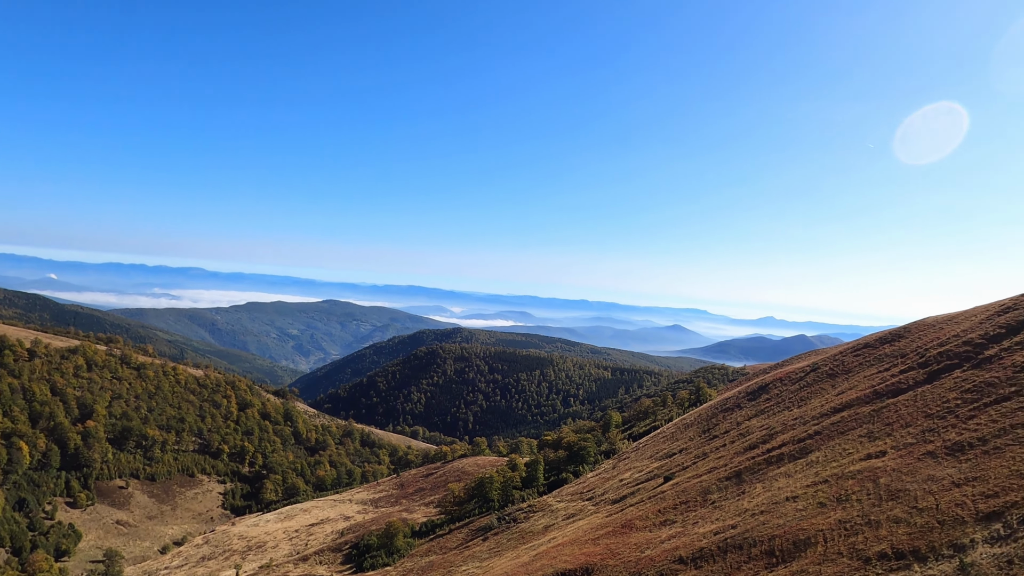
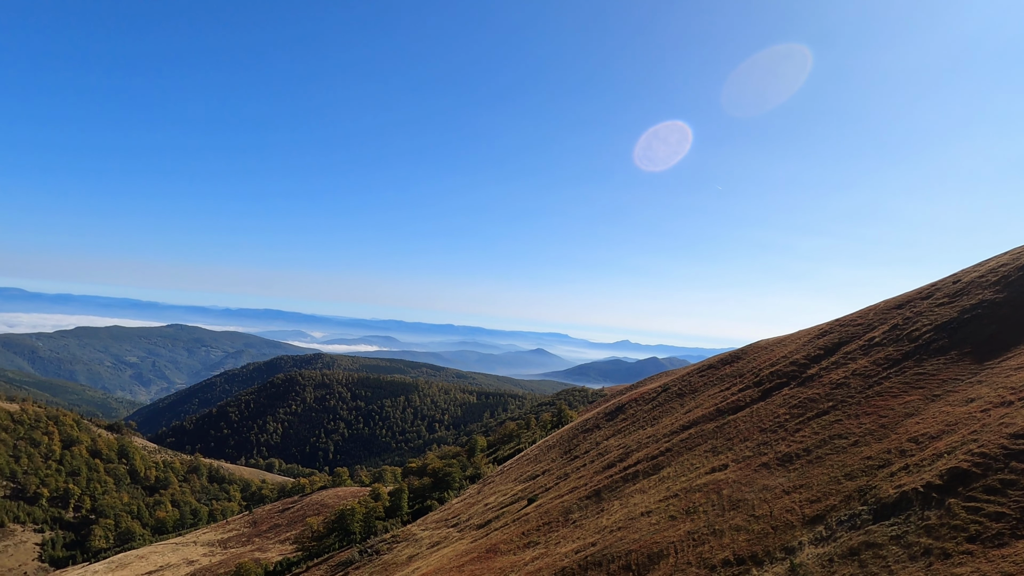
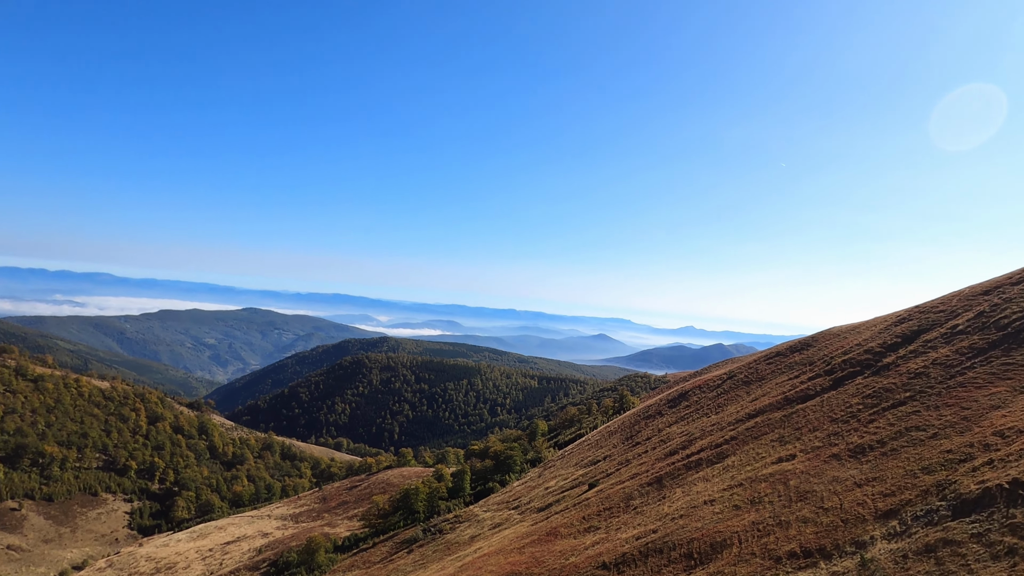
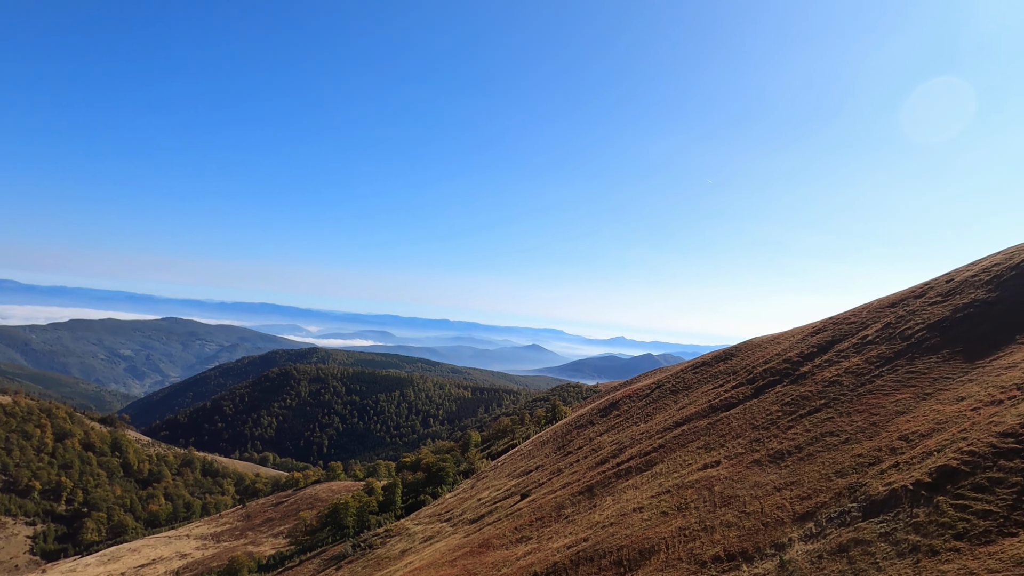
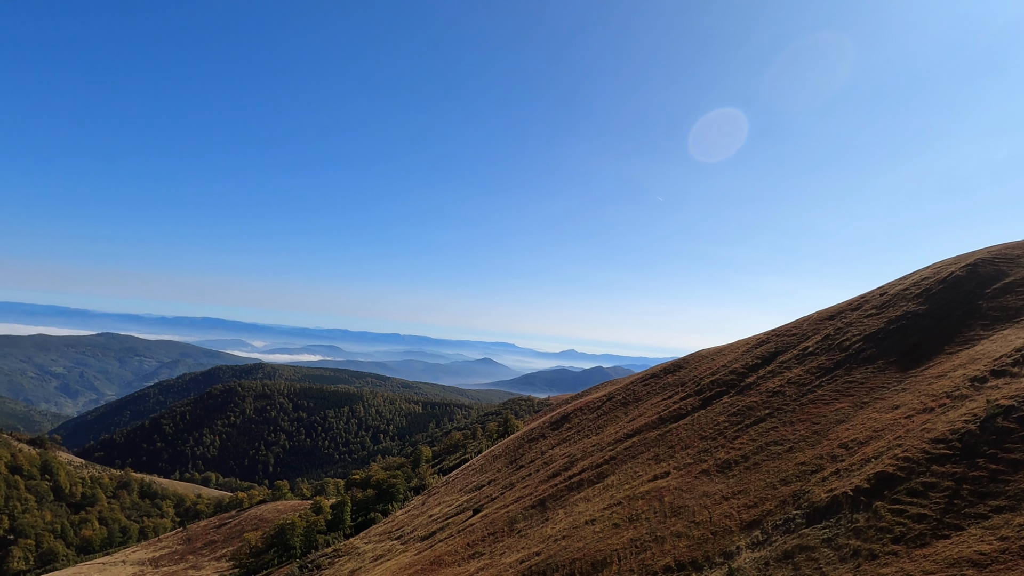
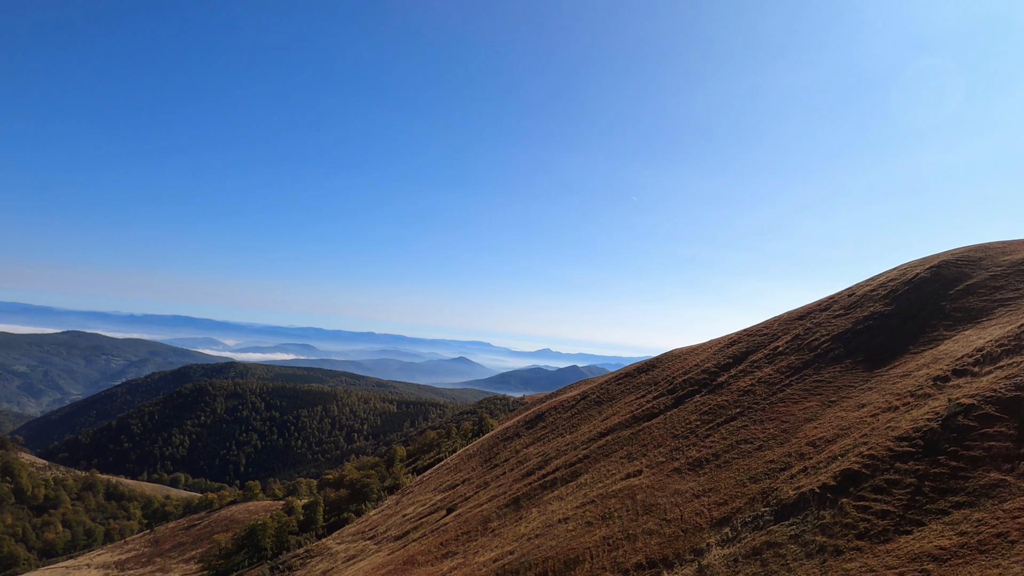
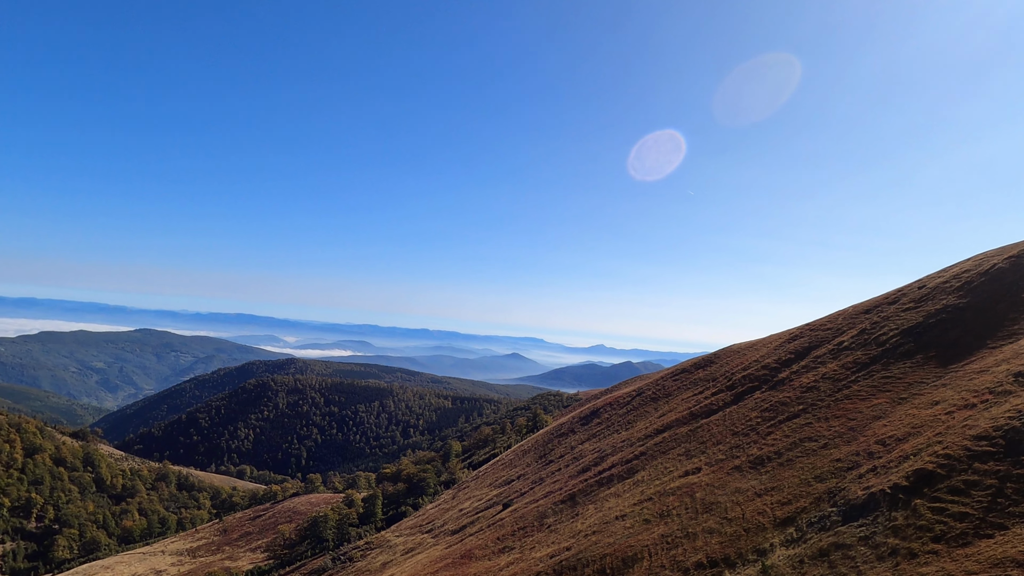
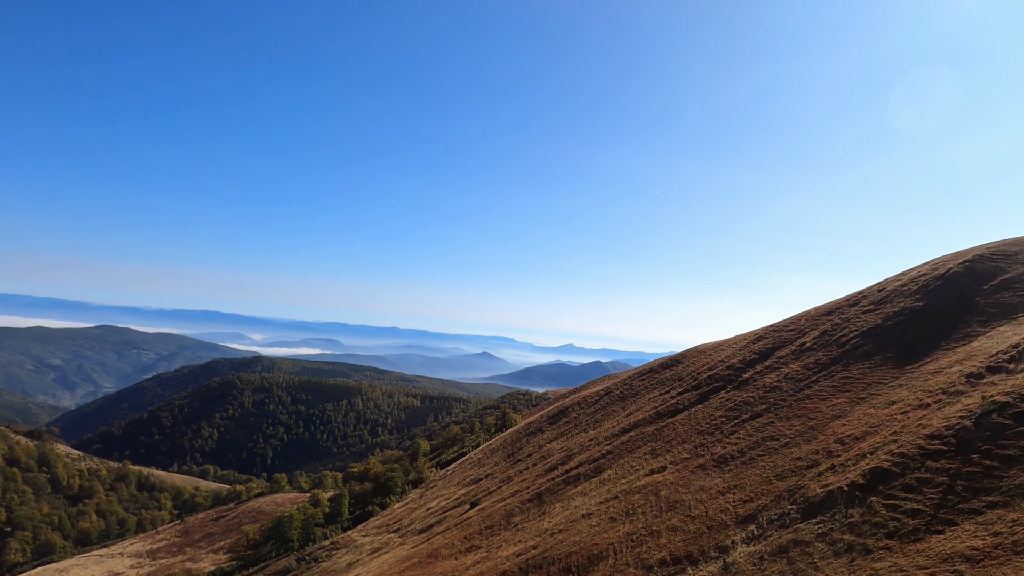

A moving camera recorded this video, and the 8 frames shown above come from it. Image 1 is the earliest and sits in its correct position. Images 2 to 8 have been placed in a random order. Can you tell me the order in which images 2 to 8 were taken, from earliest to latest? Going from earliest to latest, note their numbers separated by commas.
3, 4, 8, 6, 5, 7, 2
